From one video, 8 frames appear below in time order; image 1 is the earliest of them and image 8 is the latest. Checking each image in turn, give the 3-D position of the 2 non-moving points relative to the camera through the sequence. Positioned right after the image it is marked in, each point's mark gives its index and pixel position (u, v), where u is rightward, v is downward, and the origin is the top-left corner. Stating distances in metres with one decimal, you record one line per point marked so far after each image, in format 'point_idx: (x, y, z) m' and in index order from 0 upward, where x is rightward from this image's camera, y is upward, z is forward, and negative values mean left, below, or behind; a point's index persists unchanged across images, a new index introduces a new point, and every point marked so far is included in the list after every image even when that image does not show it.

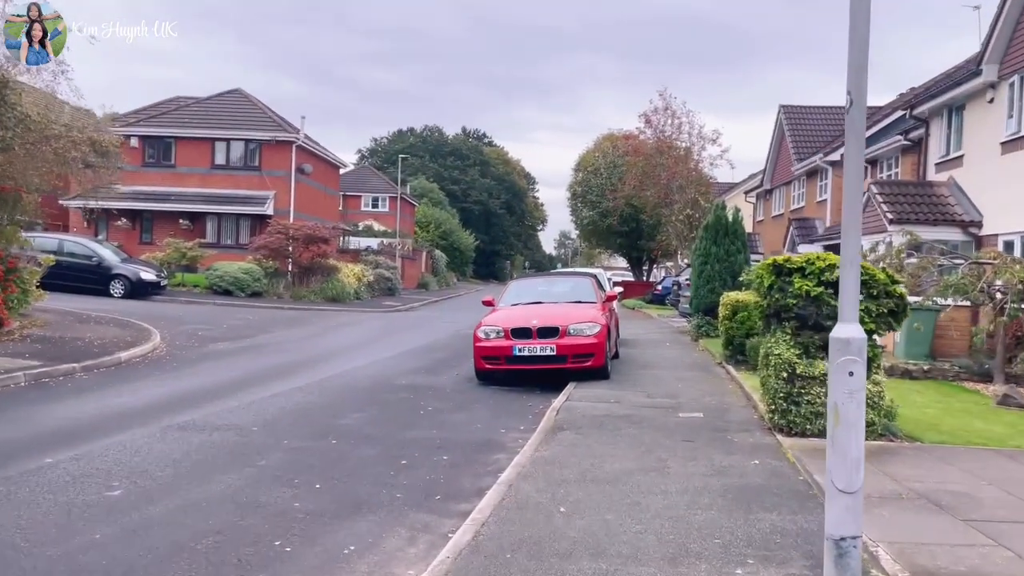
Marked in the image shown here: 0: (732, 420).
0: (+2.7, -1.6, +9.7) m
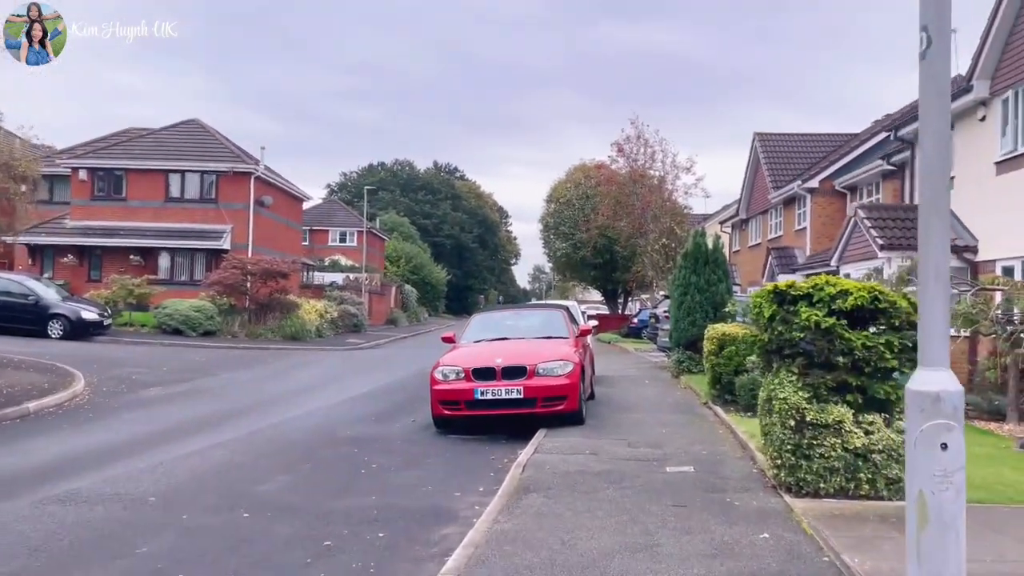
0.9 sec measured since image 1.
0: (+2.2, -1.9, +8.2) m
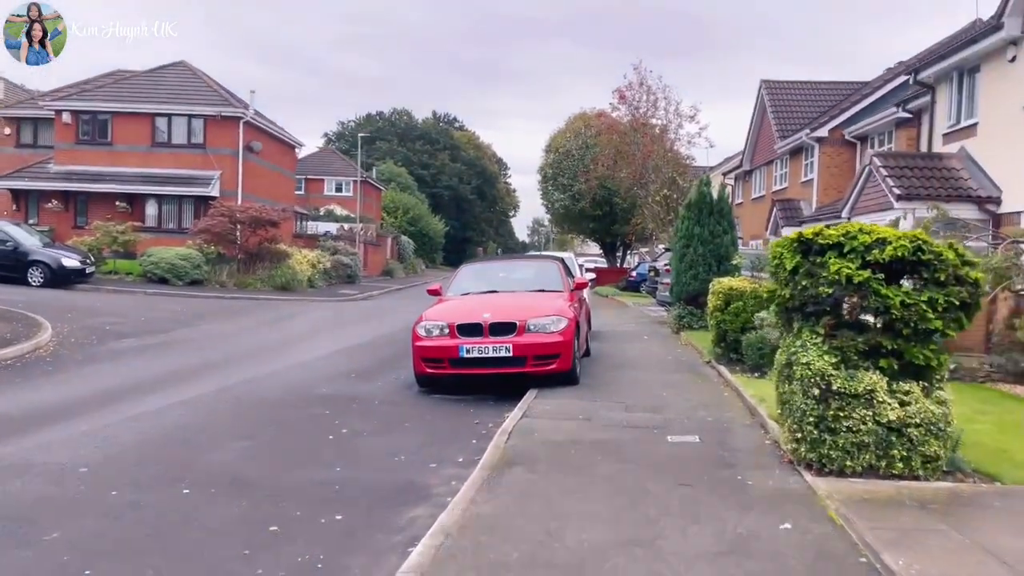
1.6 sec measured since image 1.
0: (+2.1, -1.5, +7.3) m
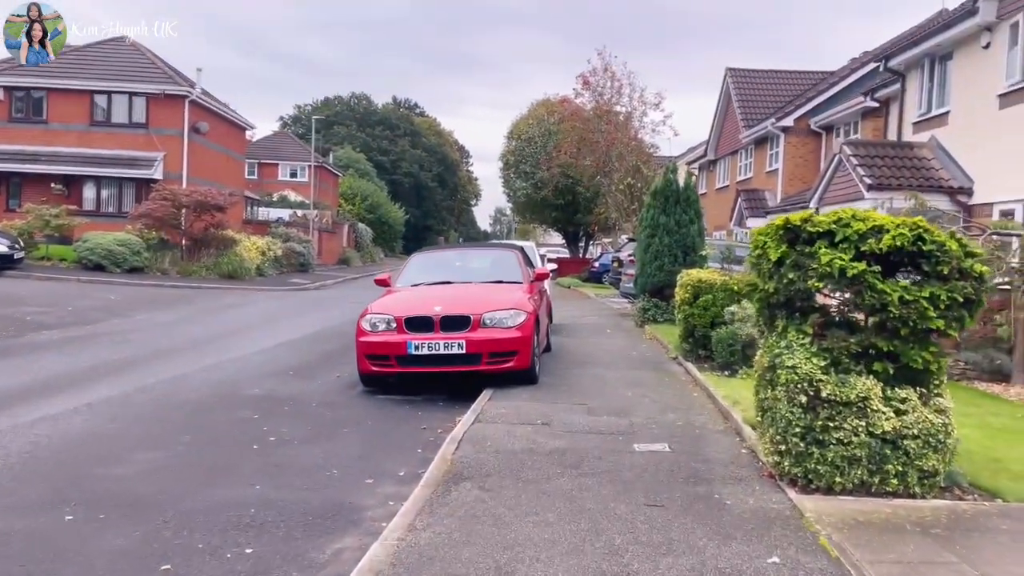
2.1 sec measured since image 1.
0: (+1.6, -1.4, +6.6) m
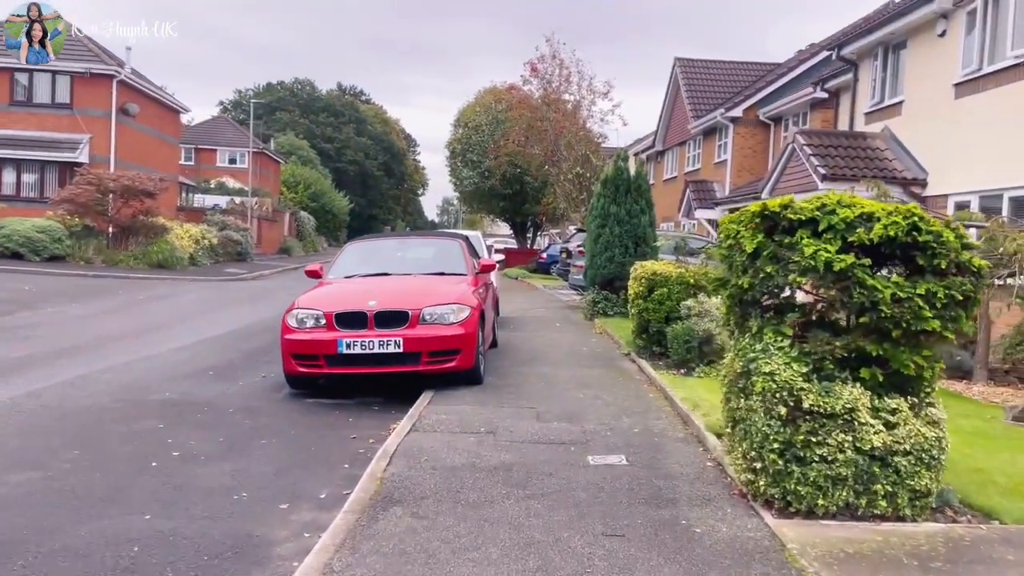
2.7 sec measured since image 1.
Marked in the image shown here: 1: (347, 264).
0: (+1.2, -1.4, +5.9) m
1: (-2.2, +0.3, +10.6) m
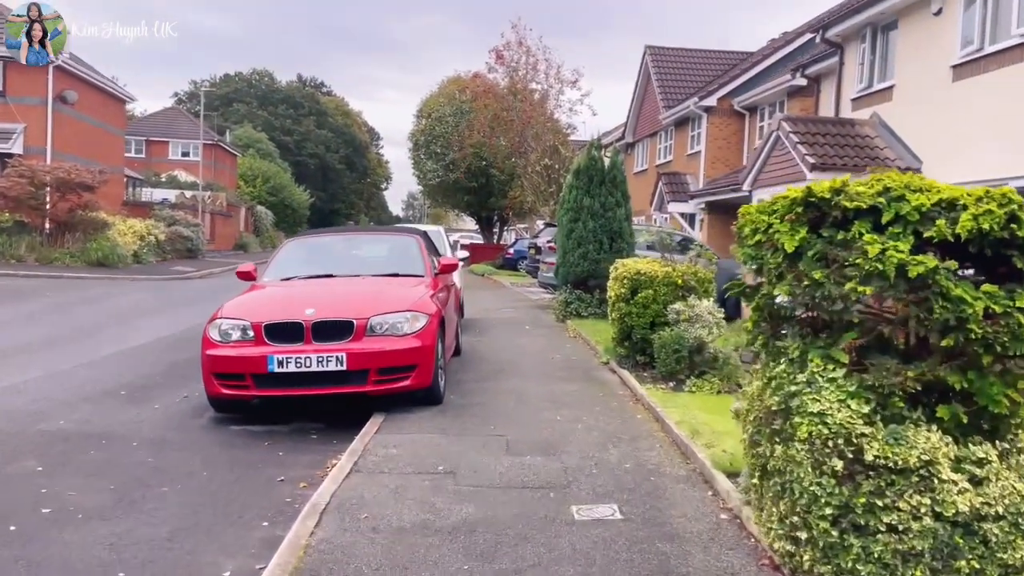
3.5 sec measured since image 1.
0: (+1.0, -1.4, +4.7) m
1: (-2.6, +0.3, +9.2) m
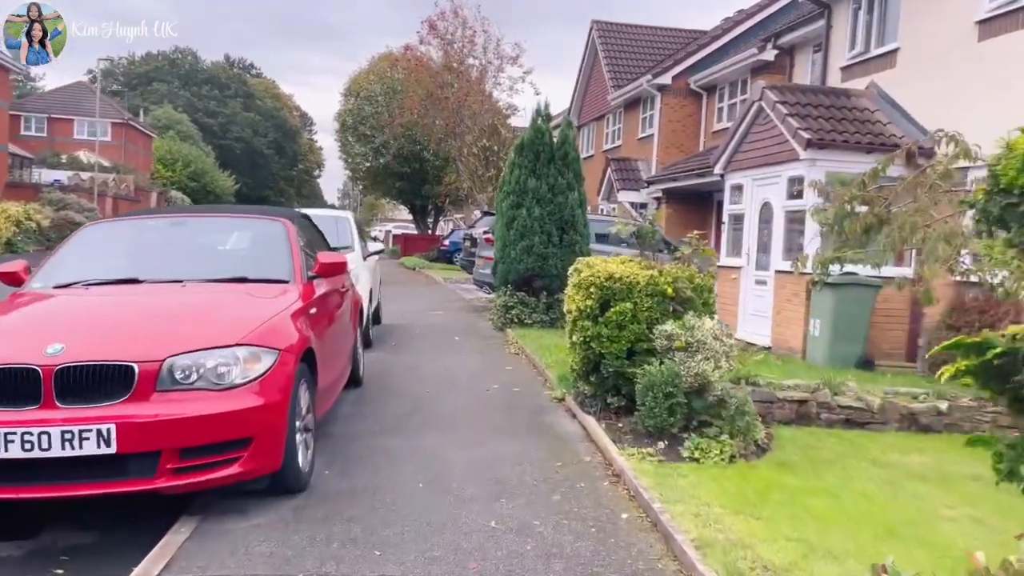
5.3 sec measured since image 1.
0: (+0.7, -1.5, +1.8) m
1: (-3.3, +0.2, +6.0) m
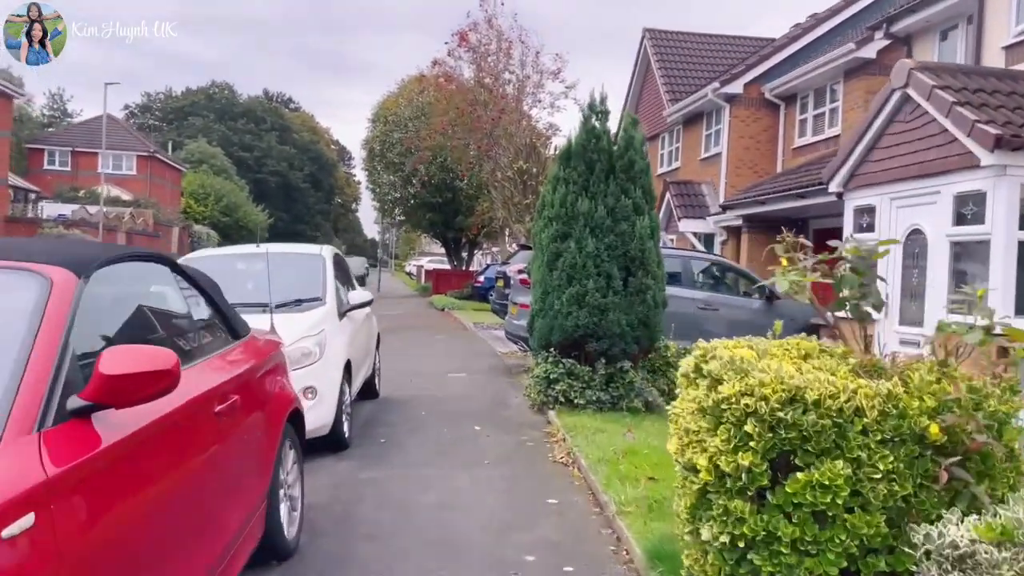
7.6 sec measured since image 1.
0: (+0.6, -1.8, -2.0) m
1: (-3.1, -0.3, +2.5) m
